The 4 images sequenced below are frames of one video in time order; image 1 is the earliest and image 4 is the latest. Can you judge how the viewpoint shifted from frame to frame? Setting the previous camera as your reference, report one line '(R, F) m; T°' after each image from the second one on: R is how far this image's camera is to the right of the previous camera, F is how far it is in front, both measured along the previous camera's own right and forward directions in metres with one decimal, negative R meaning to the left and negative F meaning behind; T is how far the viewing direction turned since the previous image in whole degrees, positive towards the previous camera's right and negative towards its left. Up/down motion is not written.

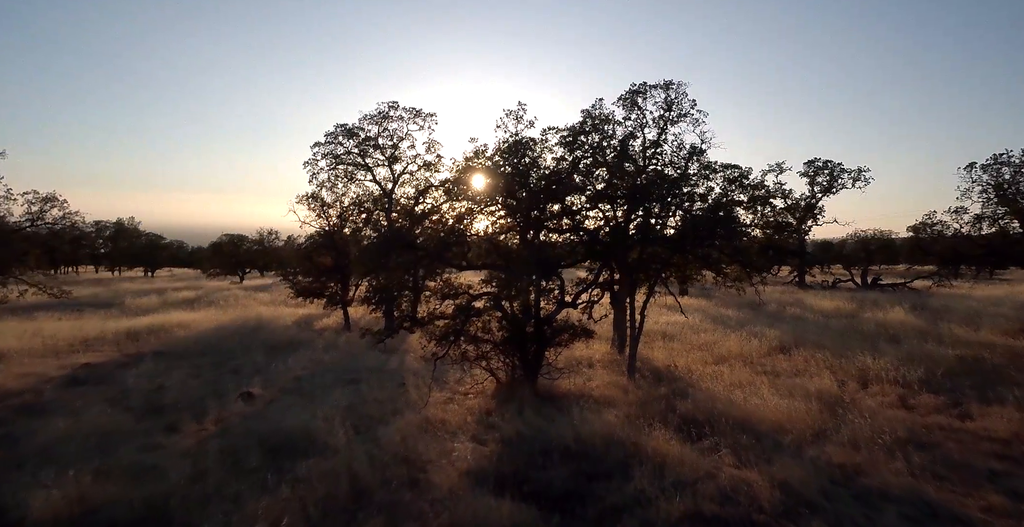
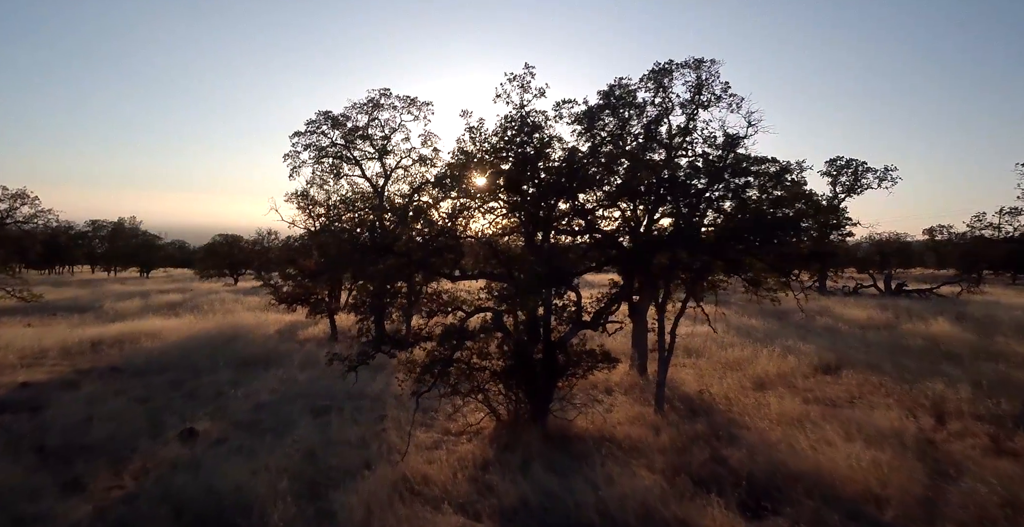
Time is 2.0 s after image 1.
(0.0, +2.0) m; 0°
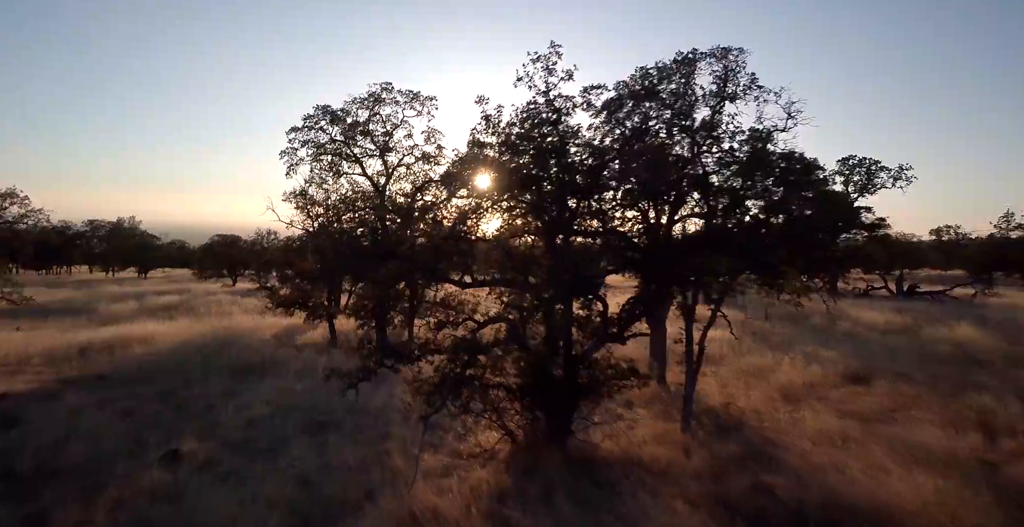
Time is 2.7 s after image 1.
(-0.2, +0.8) m; 0°
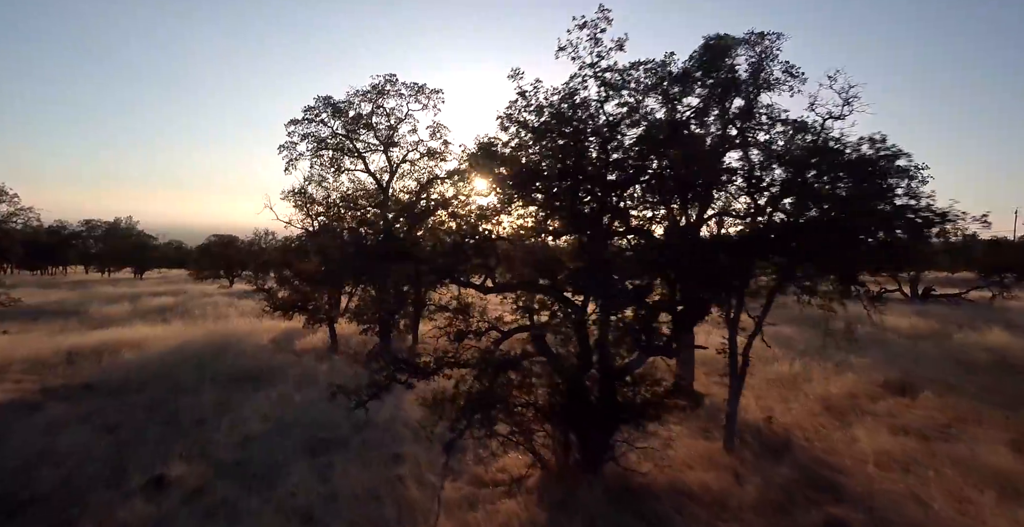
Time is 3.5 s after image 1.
(-0.4, +0.9) m; 0°
